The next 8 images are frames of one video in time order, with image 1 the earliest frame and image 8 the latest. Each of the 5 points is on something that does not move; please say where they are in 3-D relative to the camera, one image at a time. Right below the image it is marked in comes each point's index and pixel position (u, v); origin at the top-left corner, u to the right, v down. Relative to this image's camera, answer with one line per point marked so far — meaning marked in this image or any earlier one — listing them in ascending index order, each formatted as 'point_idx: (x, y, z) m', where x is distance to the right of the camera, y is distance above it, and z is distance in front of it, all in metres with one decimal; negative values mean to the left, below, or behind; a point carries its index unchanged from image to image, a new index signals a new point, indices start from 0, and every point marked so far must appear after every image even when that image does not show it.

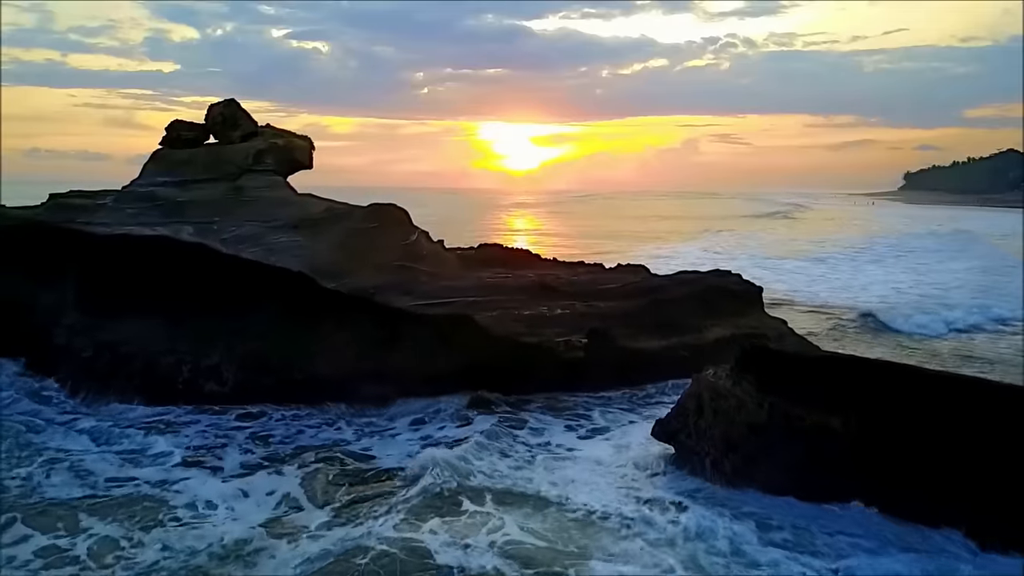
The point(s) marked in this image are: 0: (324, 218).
0: (-2.0, +0.7, +8.4) m
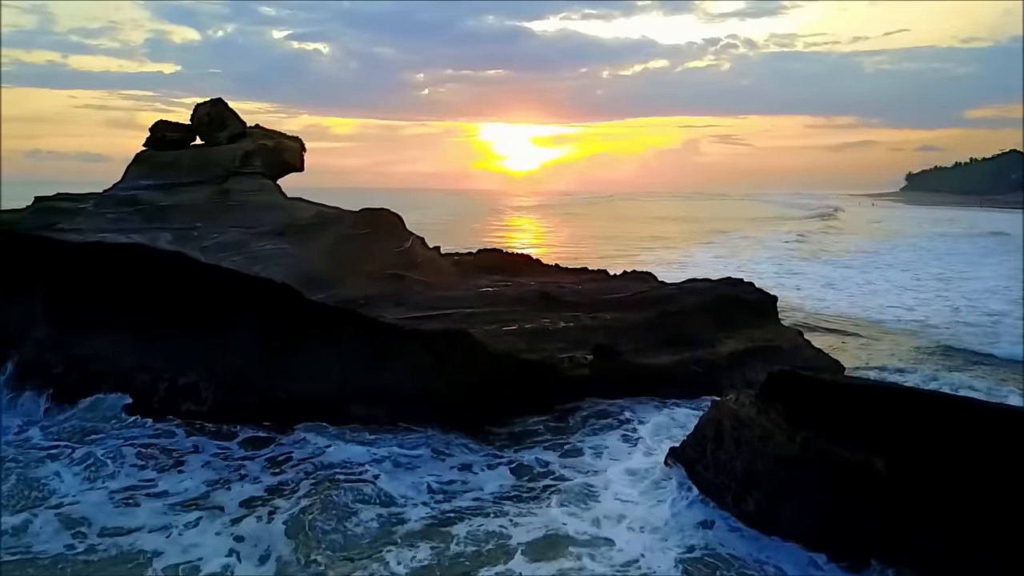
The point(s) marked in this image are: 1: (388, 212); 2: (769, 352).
0: (-2.0, +0.6, +7.9) m
1: (-1.3, +0.8, +8.2) m
2: (+2.6, -0.7, +7.8) m
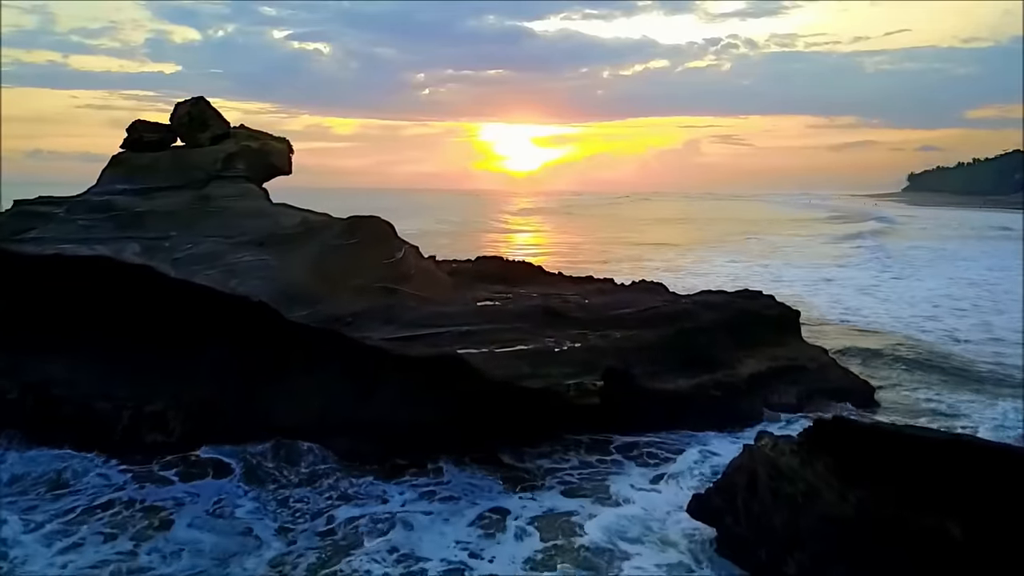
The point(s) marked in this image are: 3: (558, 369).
0: (-2.0, +0.5, +7.3) m
1: (-1.3, +0.7, +7.6) m
2: (+2.6, -0.8, +7.2) m
3: (+0.4, -0.6, +6.0) m
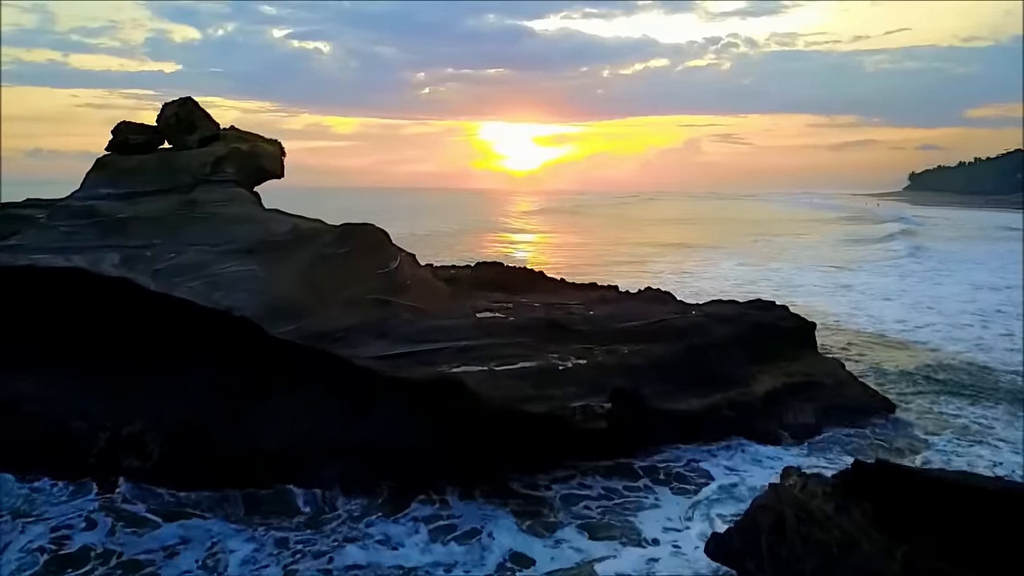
0: (-2.0, +0.4, +6.9) m
1: (-1.3, +0.6, +7.2) m
2: (+2.6, -0.9, +6.8) m
3: (+0.4, -0.7, +5.6) m
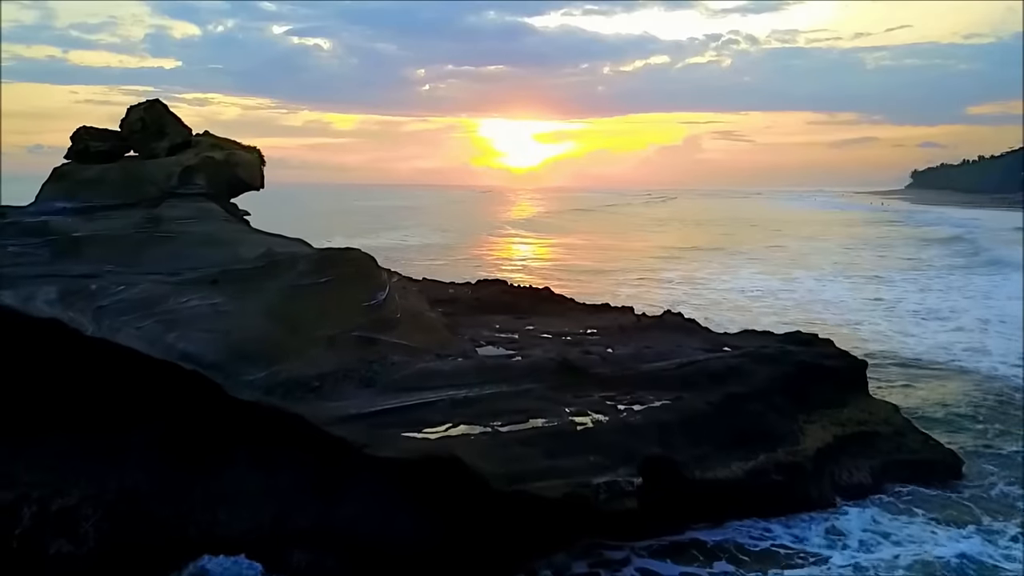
0: (-2.0, +0.1, +6.0) m
1: (-1.2, +0.3, +6.2) m
2: (+2.7, -1.2, +5.9) m
3: (+0.4, -1.0, +4.7) m
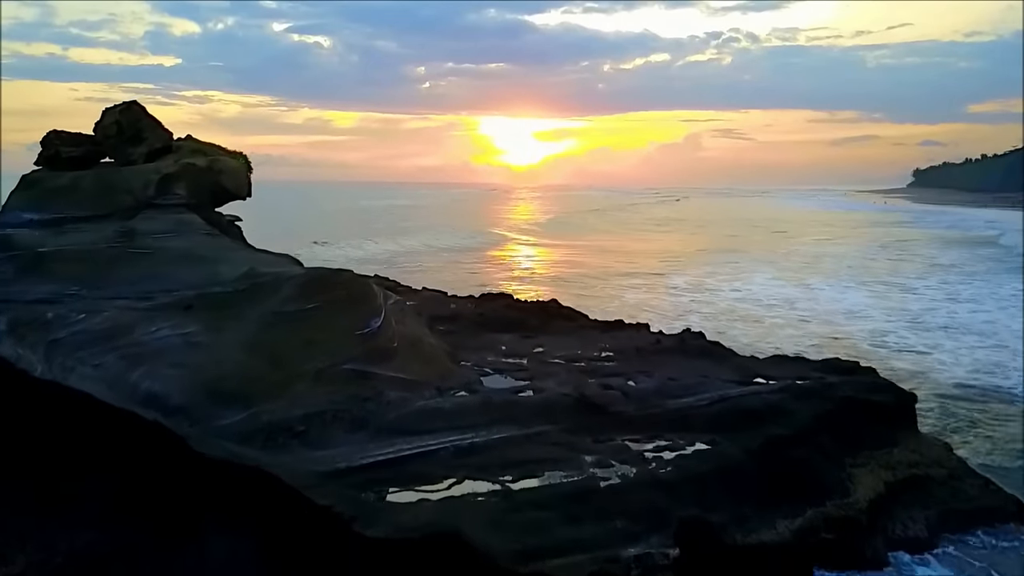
0: (-1.9, 0.0, +5.3) m
1: (-1.2, +0.1, +5.6) m
2: (+2.8, -1.4, +5.3) m
3: (+0.5, -1.2, +4.0) m
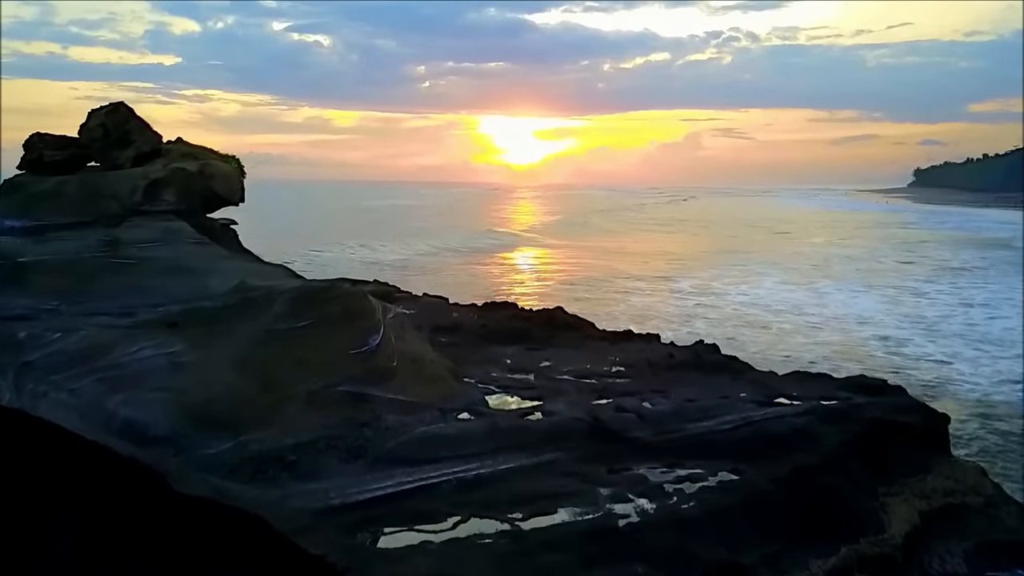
0: (-1.8, -0.1, +5.0) m
1: (-1.1, 0.0, +5.2) m
2: (+2.8, -1.5, +4.9) m
3: (+0.5, -1.3, +3.7) m
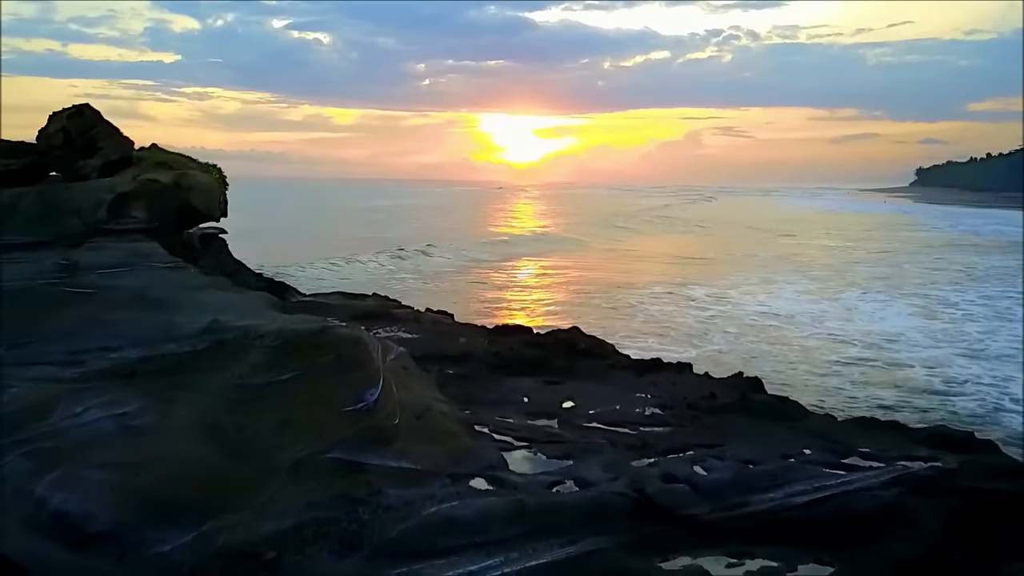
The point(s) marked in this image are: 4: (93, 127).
0: (-1.7, -0.4, +4.1) m
1: (-1.0, -0.2, +4.4) m
2: (+2.9, -1.7, +4.1) m
3: (+0.7, -1.5, +2.8) m
4: (-3.5, +1.4, +6.5) m
